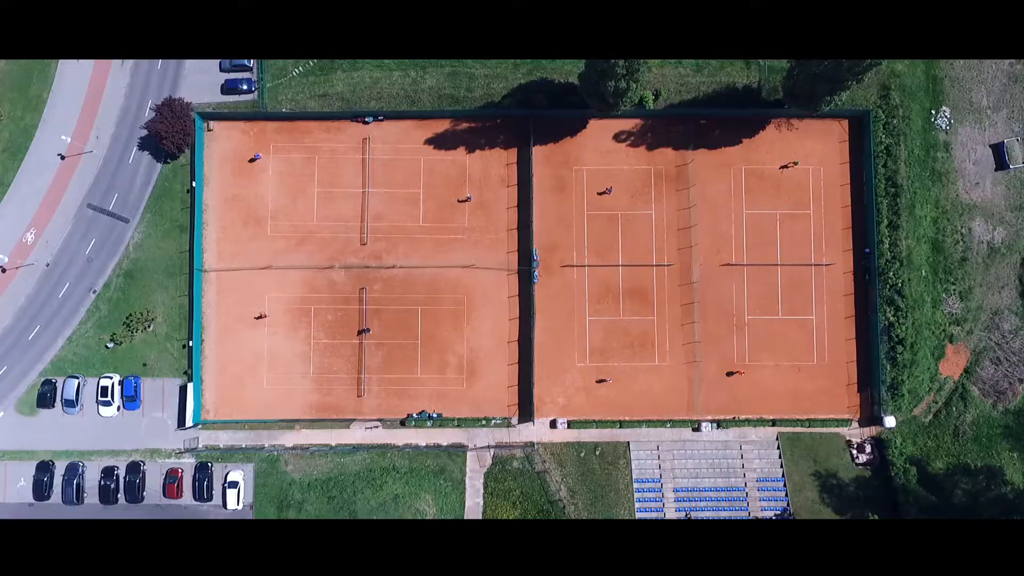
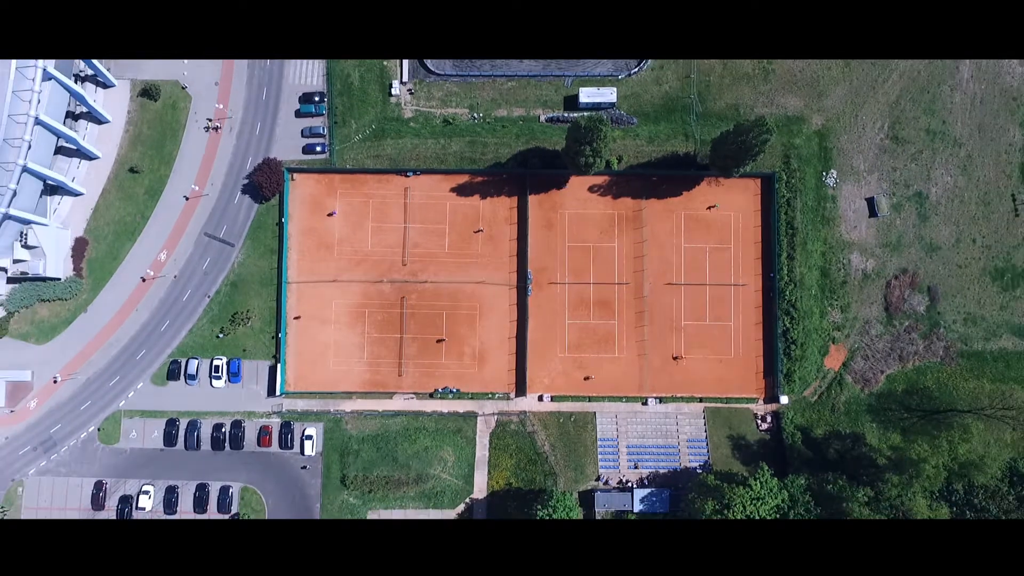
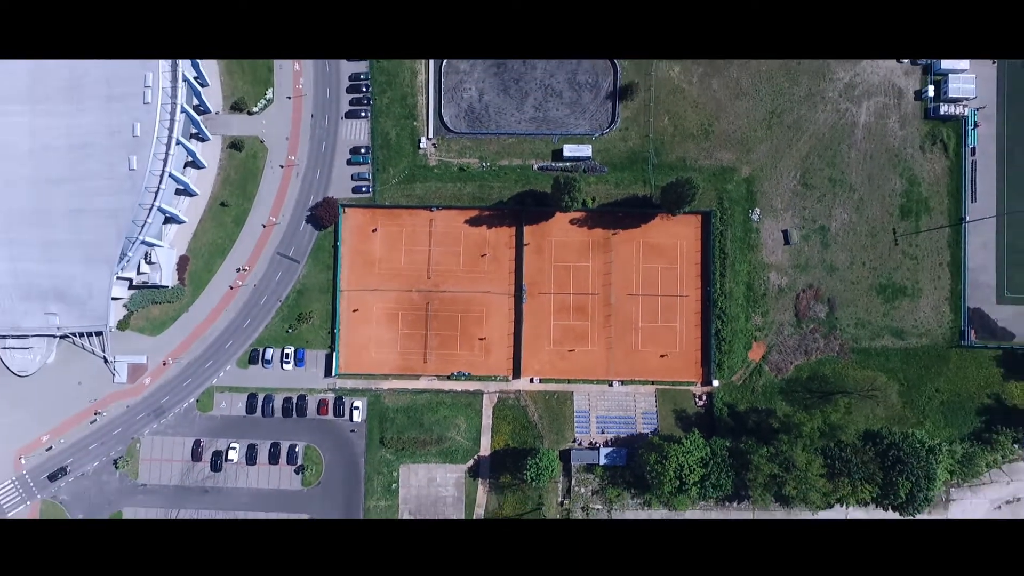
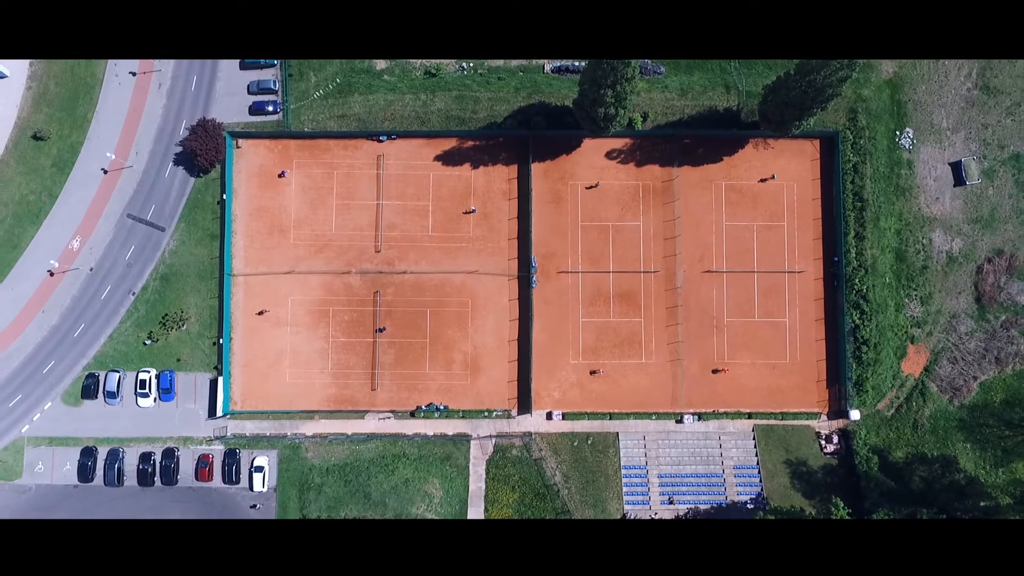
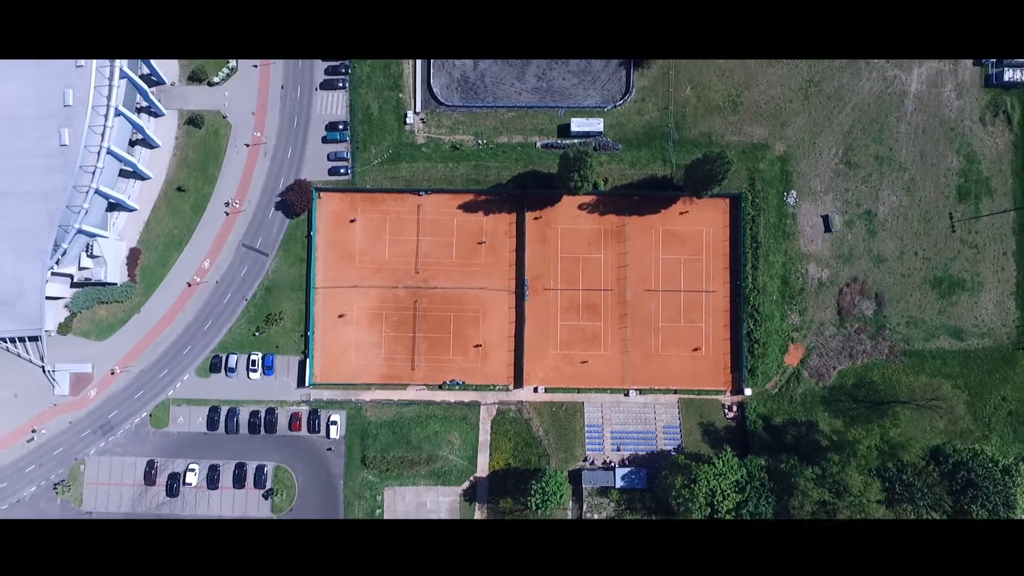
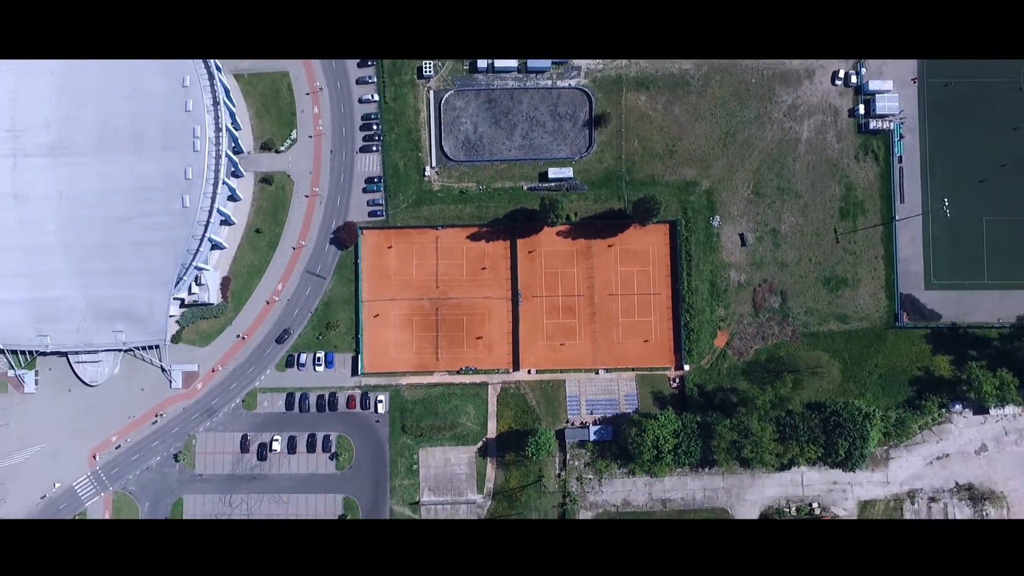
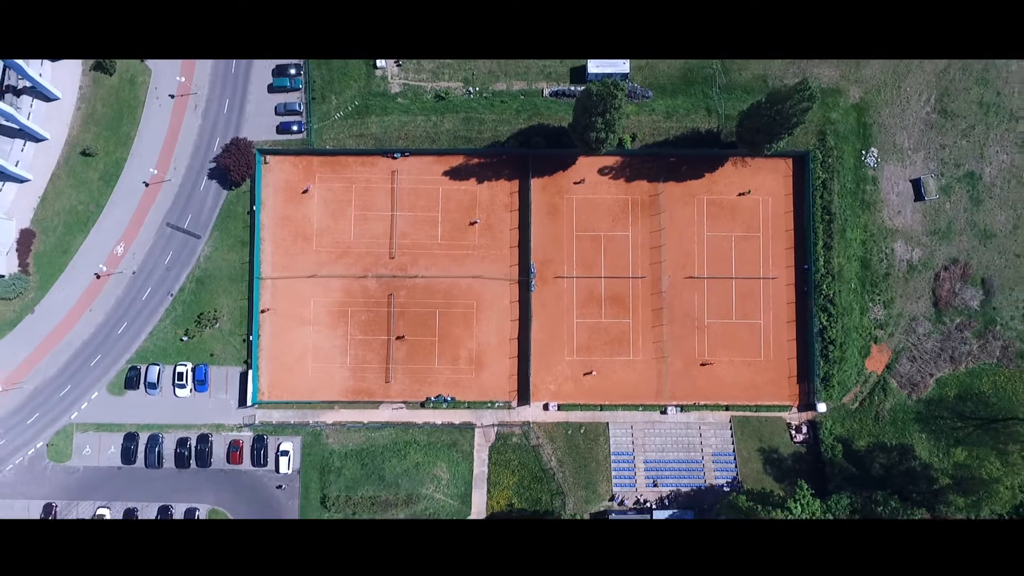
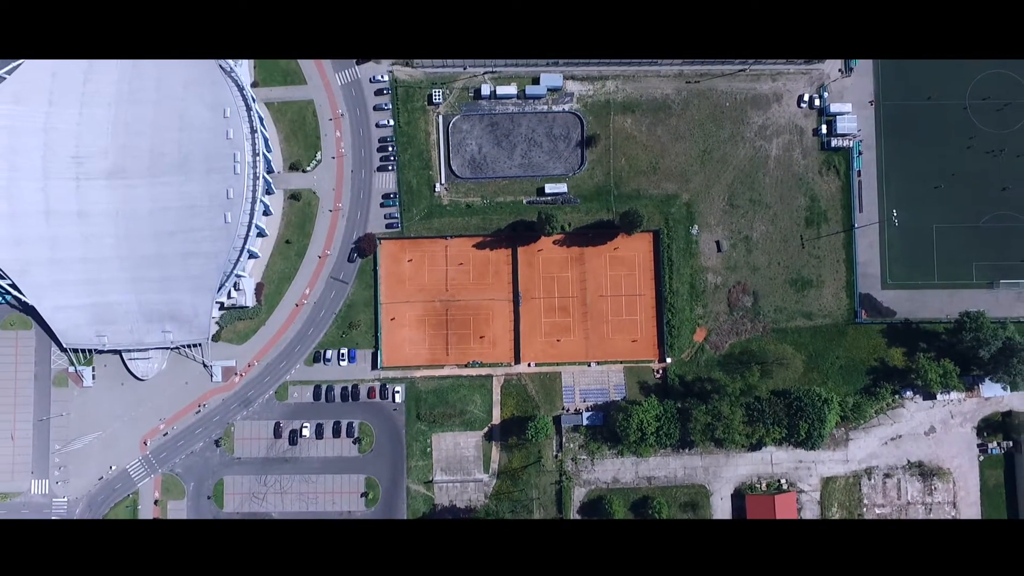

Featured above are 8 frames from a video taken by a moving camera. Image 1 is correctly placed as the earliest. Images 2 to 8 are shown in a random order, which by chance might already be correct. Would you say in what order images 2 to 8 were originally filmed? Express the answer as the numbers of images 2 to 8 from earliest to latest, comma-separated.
4, 7, 2, 5, 3, 6, 8
